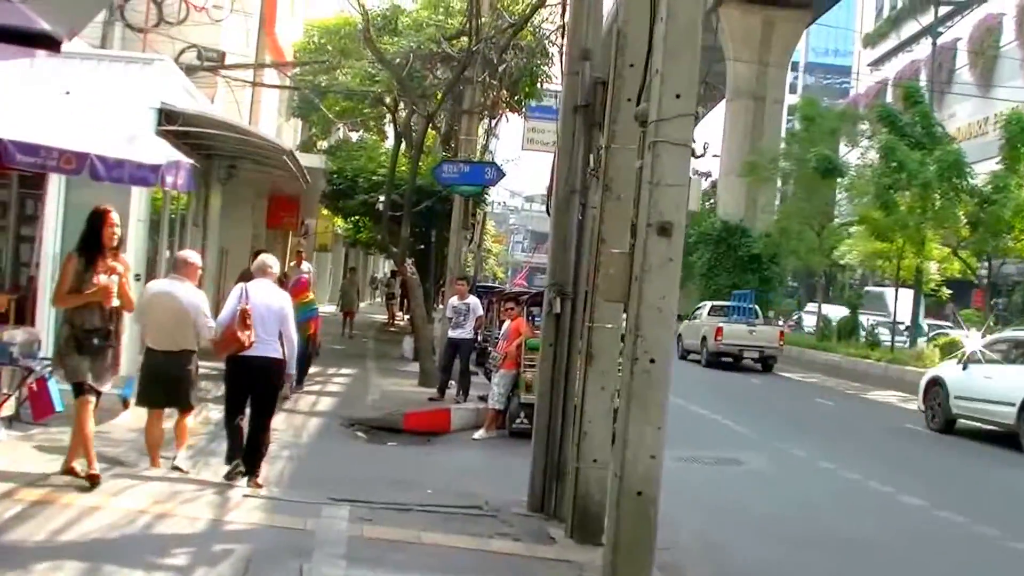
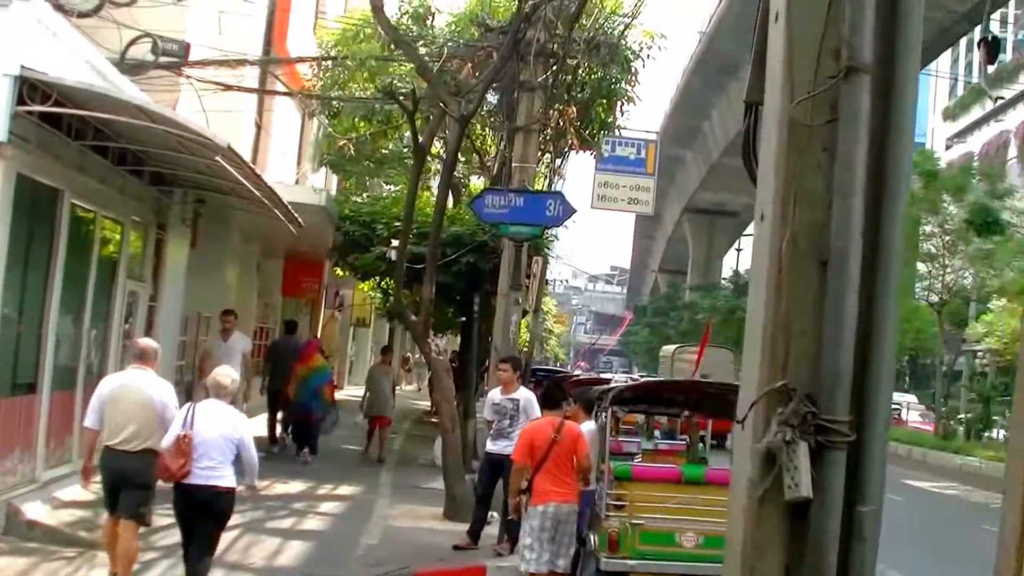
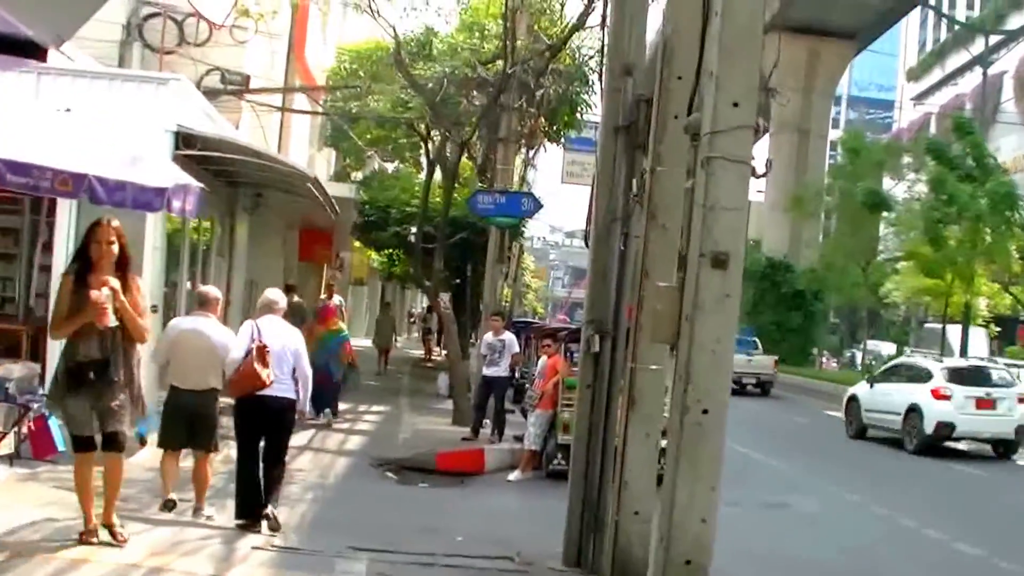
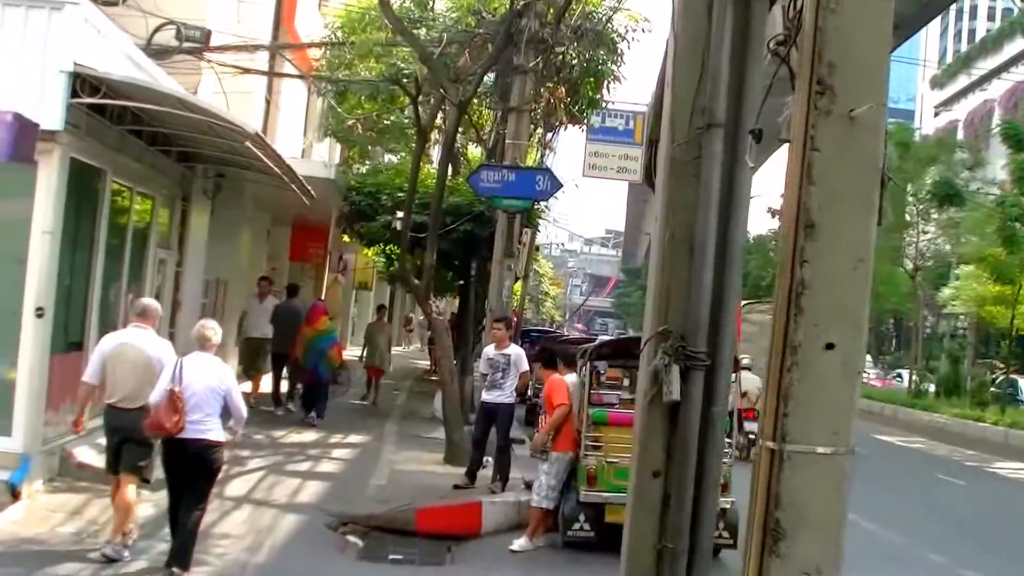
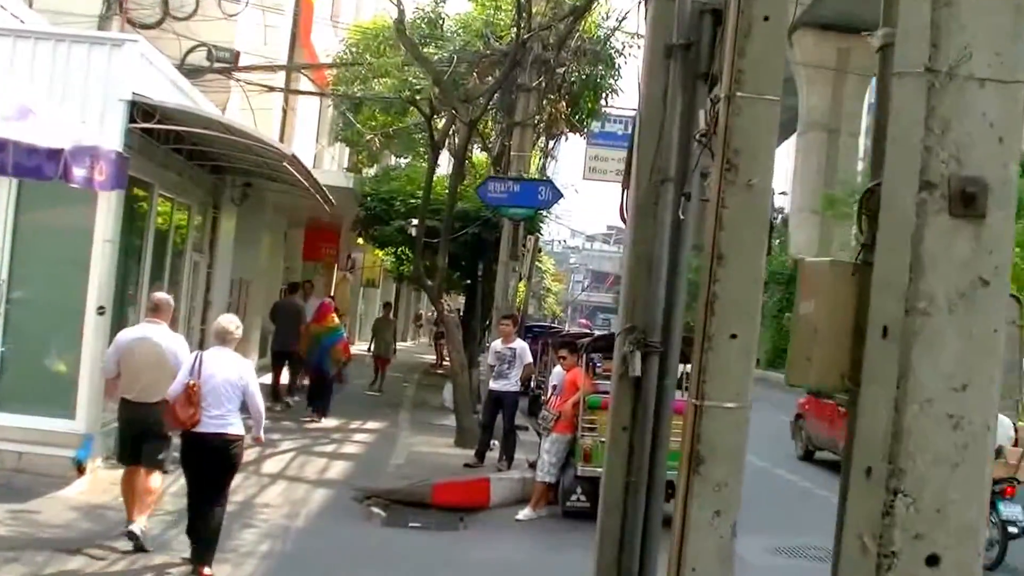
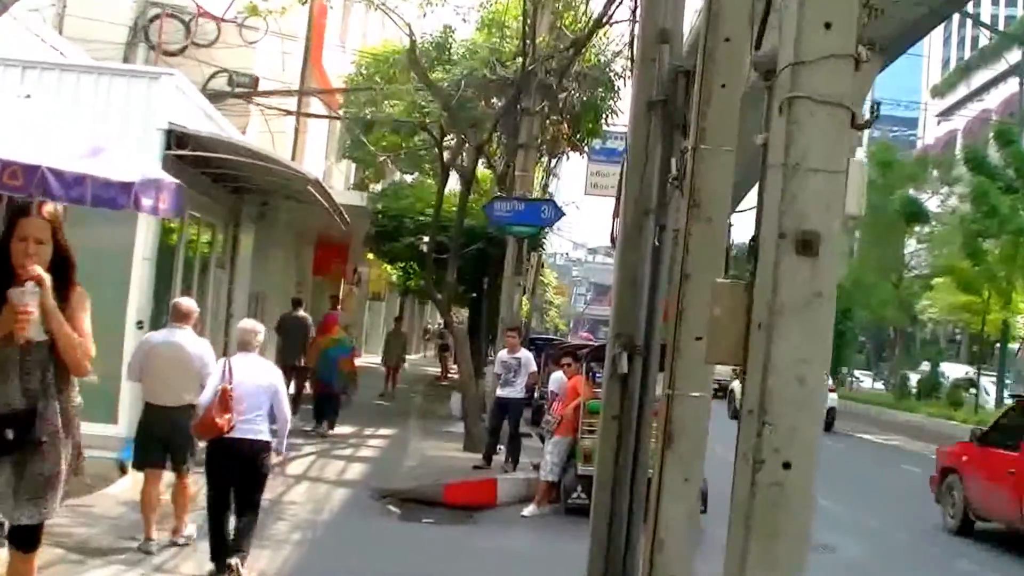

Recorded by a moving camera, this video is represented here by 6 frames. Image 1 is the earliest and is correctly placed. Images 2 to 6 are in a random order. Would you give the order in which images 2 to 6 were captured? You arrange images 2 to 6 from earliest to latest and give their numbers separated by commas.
3, 6, 5, 4, 2
